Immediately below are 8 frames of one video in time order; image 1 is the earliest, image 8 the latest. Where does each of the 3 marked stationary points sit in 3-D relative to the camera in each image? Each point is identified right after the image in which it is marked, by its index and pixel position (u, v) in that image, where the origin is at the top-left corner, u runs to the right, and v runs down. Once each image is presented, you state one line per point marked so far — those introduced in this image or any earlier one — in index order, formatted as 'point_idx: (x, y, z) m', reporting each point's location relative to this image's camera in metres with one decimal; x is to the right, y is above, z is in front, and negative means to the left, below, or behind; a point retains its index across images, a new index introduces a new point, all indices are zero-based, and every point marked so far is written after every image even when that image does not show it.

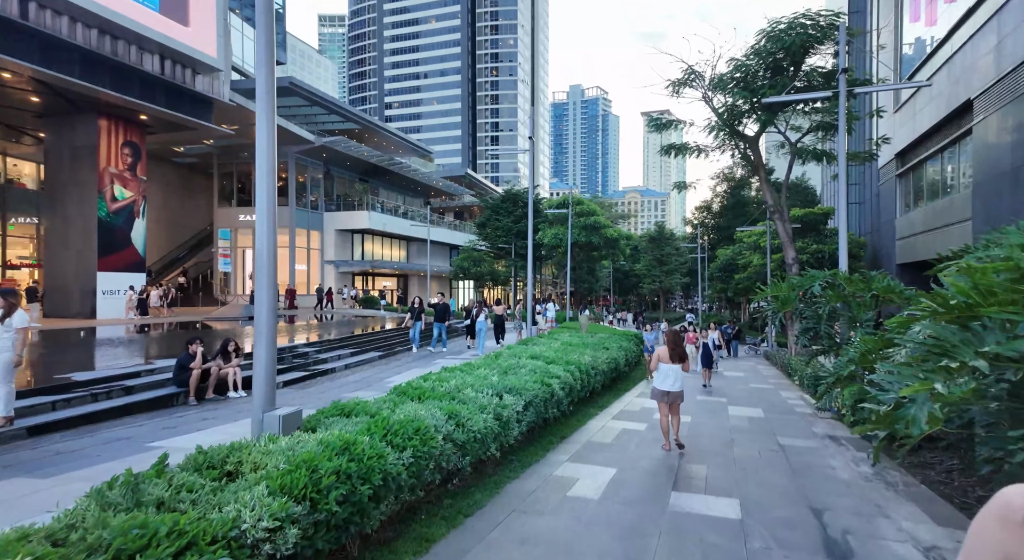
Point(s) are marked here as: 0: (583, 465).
0: (+0.7, -1.9, +5.9) m
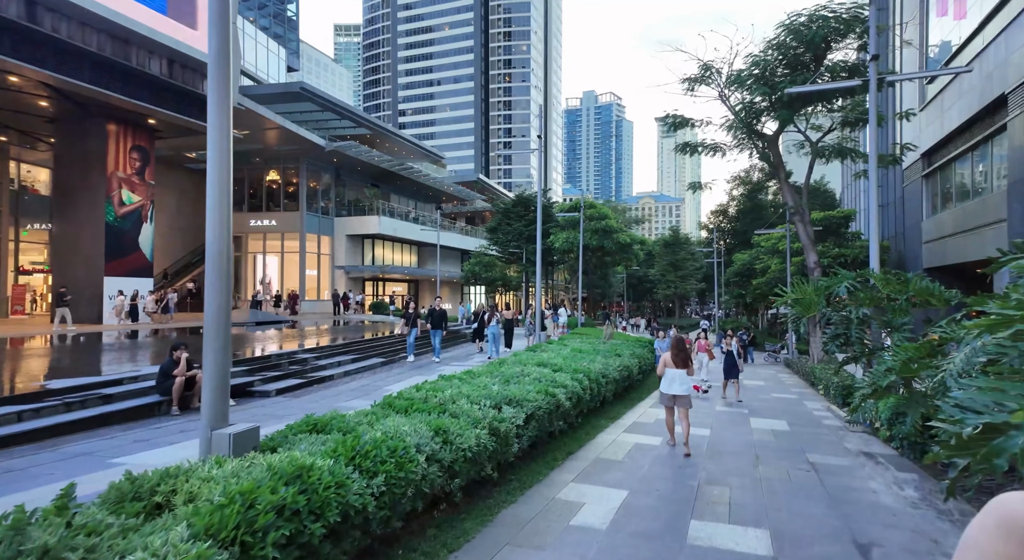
0: (+0.7, -1.9, +5.3) m
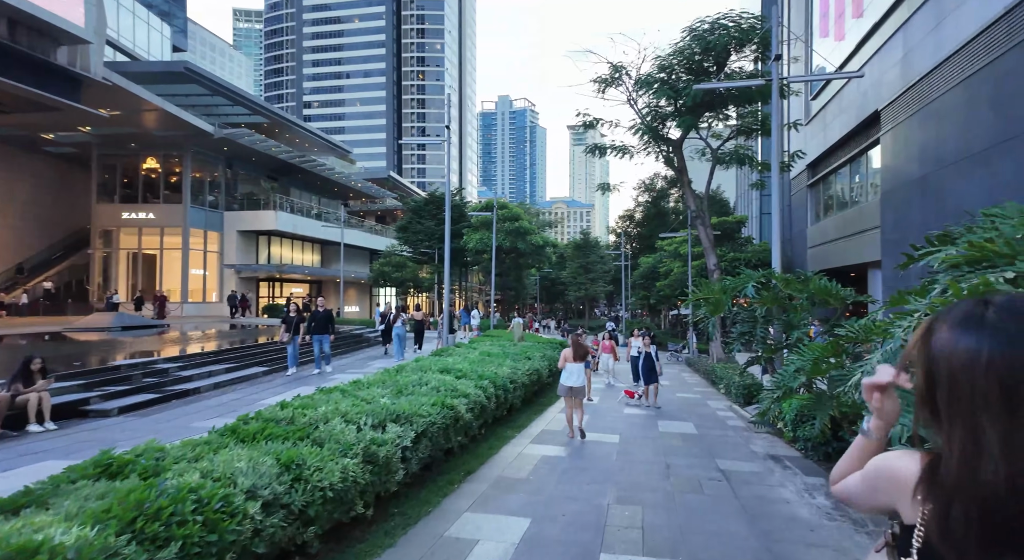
0: (-0.2, -1.9, +4.6) m
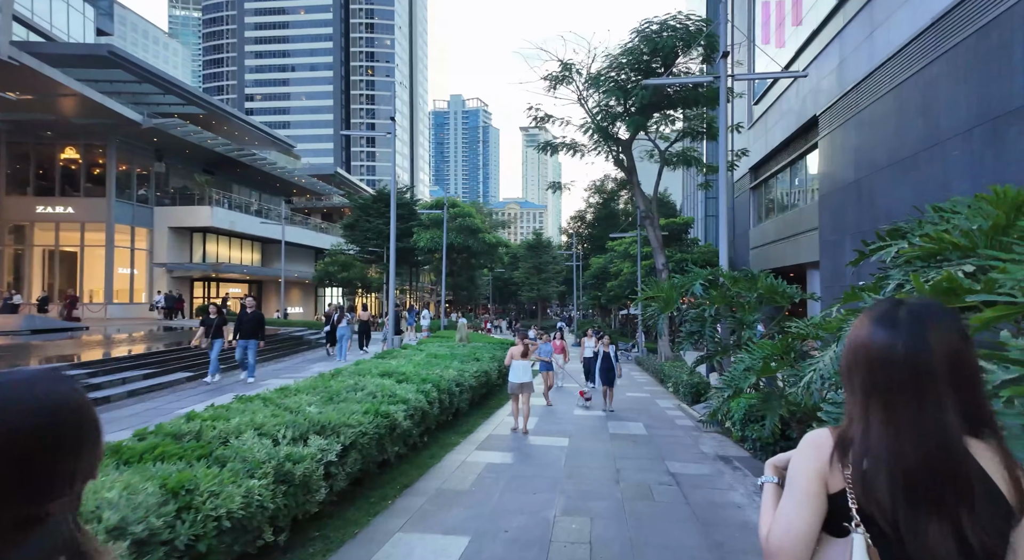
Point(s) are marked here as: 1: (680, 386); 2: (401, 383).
0: (-0.6, -1.8, +4.2) m
1: (+3.7, -2.4, +13.1) m
2: (-1.4, -1.3, +7.2) m
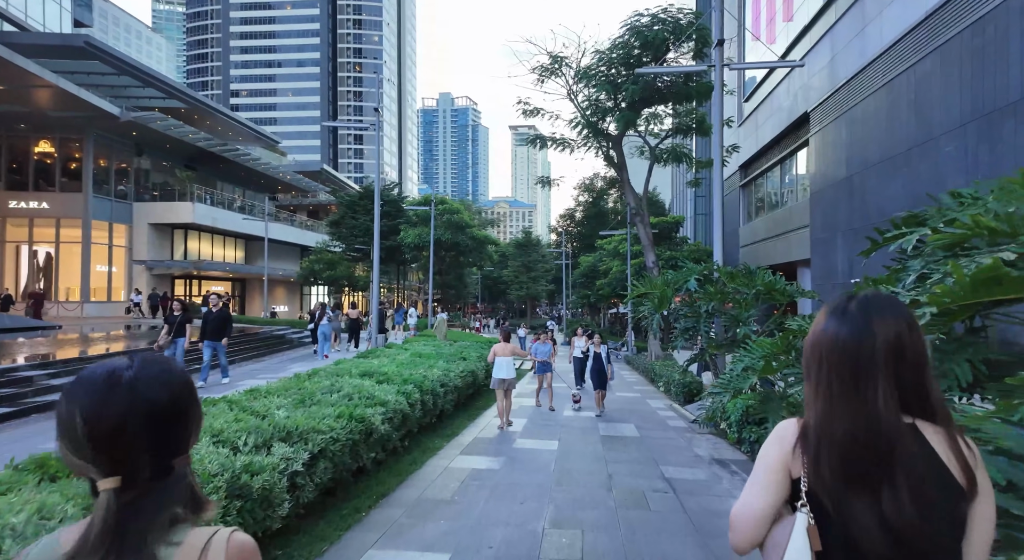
0: (-0.7, -1.8, +3.8) m
1: (+3.5, -2.3, +12.8) m
2: (-1.5, -1.2, +6.8) m
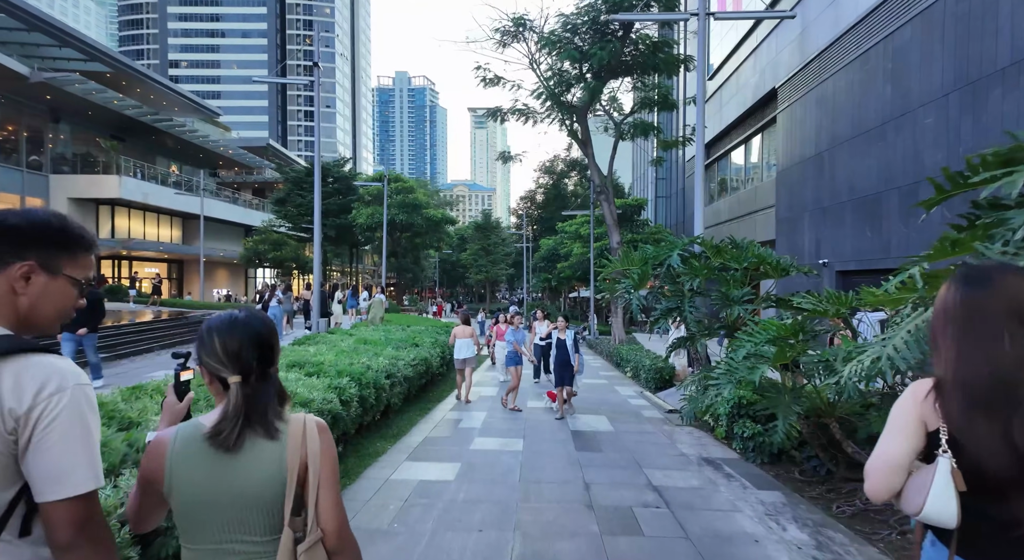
0: (-0.9, -1.6, +2.6) m
1: (+2.6, -1.9, +12.0) m
2: (-1.9, -0.9, +5.6) m
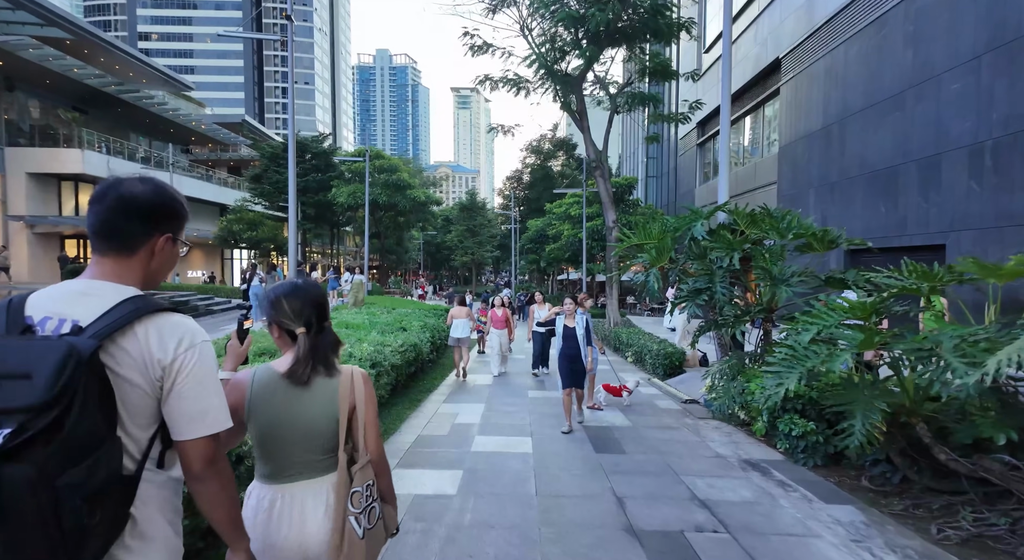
0: (-0.8, -1.4, +1.7) m
1: (+2.6, -1.5, +11.1) m
2: (-1.8, -0.7, +4.6) m
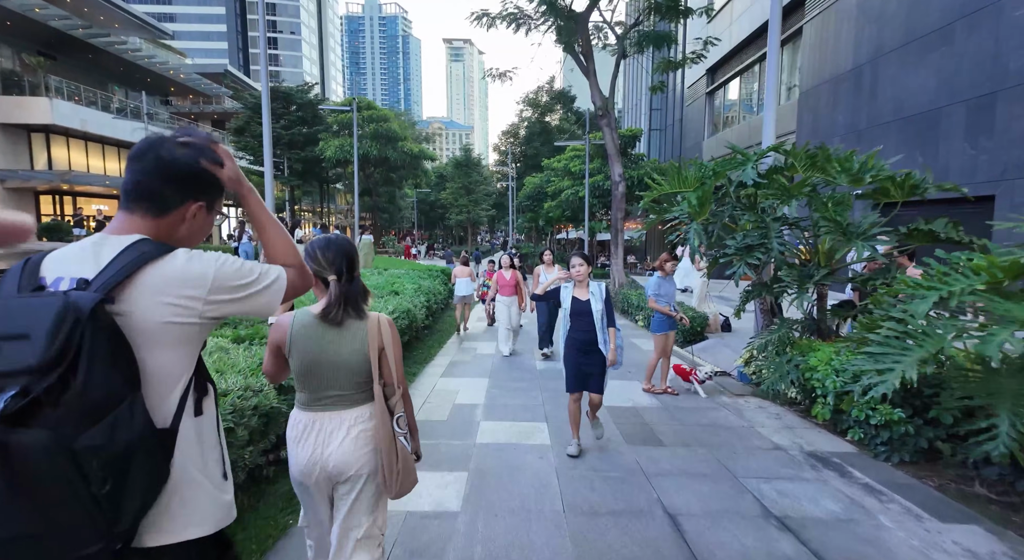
0: (-0.6, -1.3, +0.7) m
1: (+2.6, -0.7, +10.1) m
2: (-1.7, -0.4, +3.5) m
